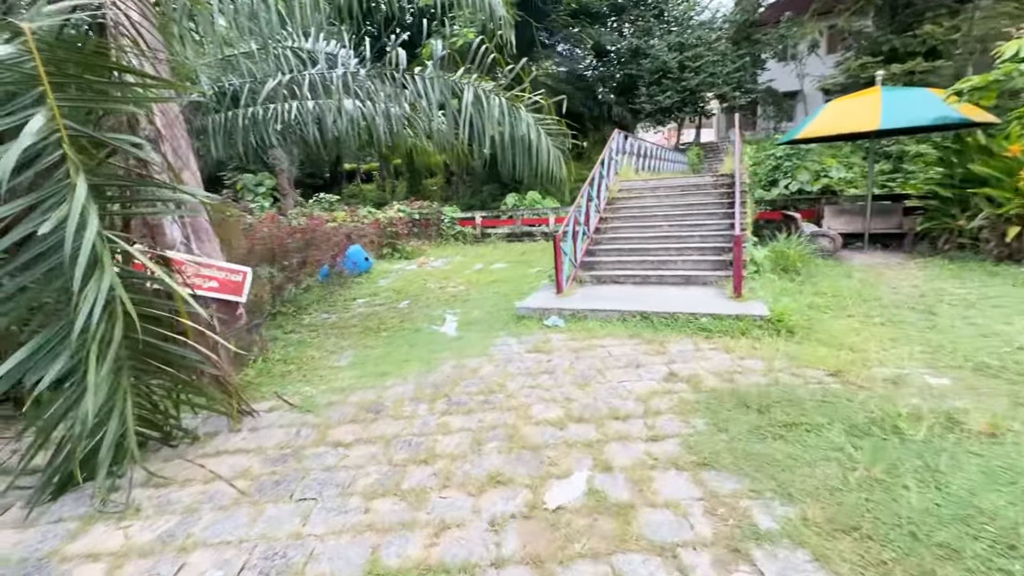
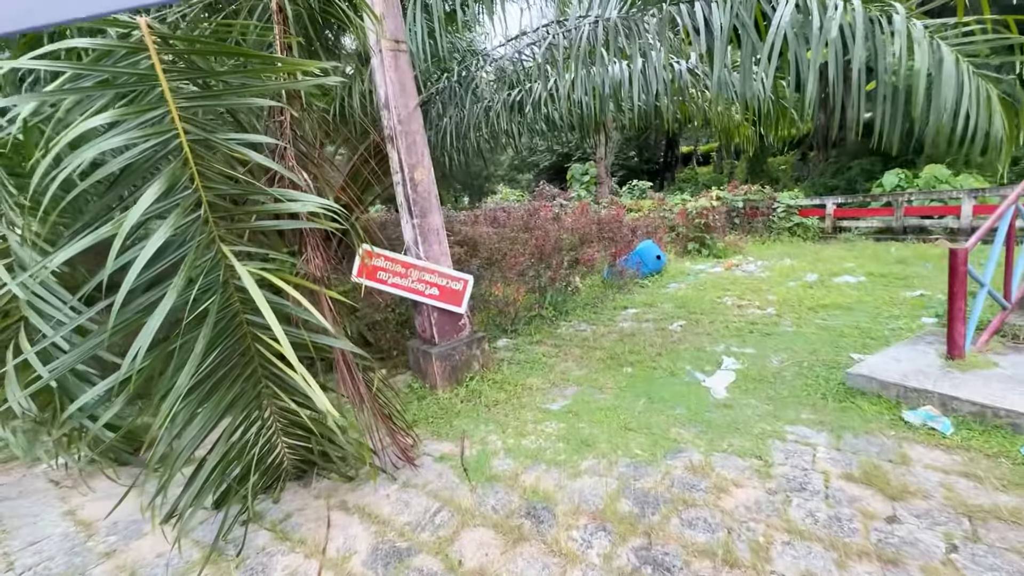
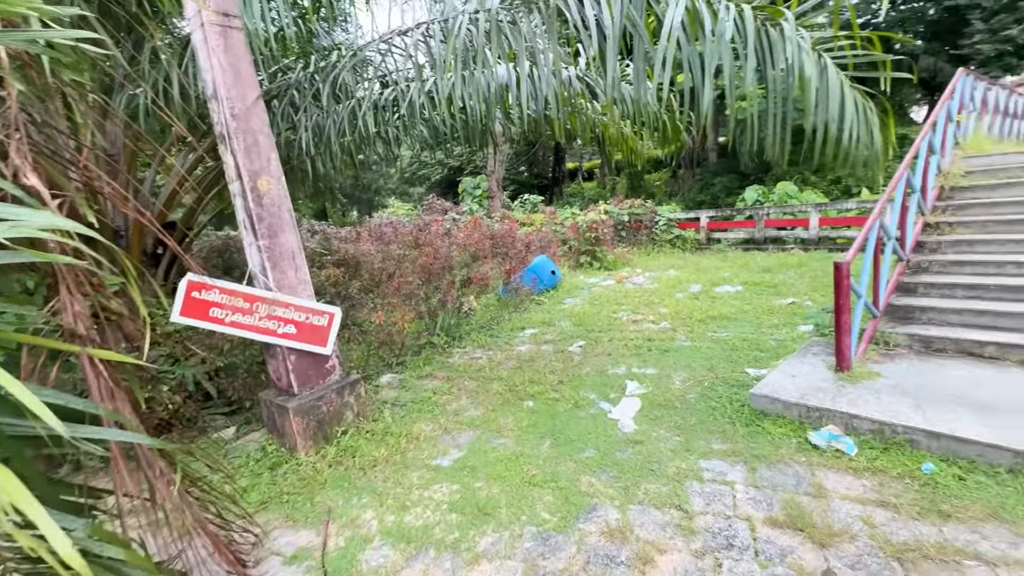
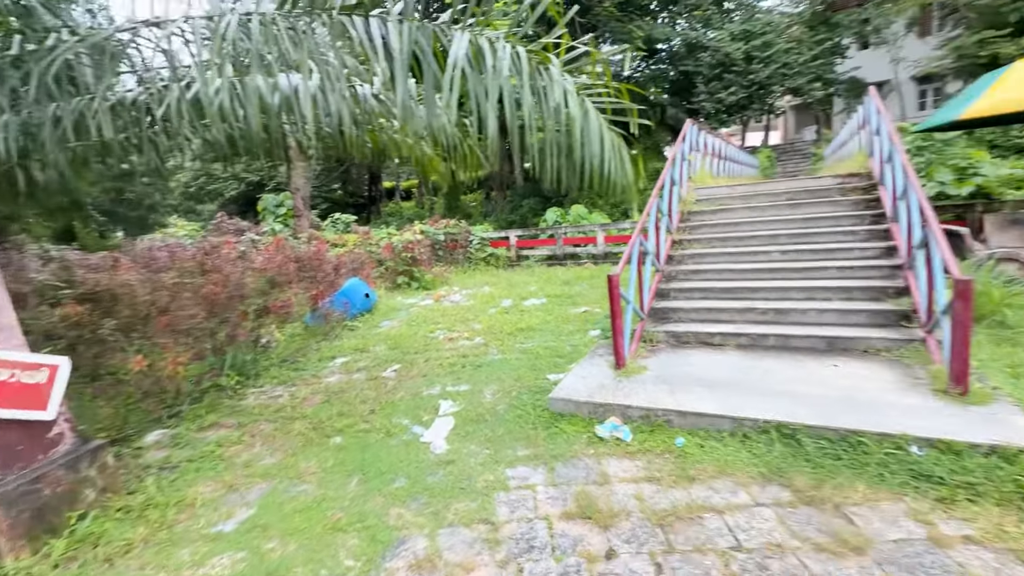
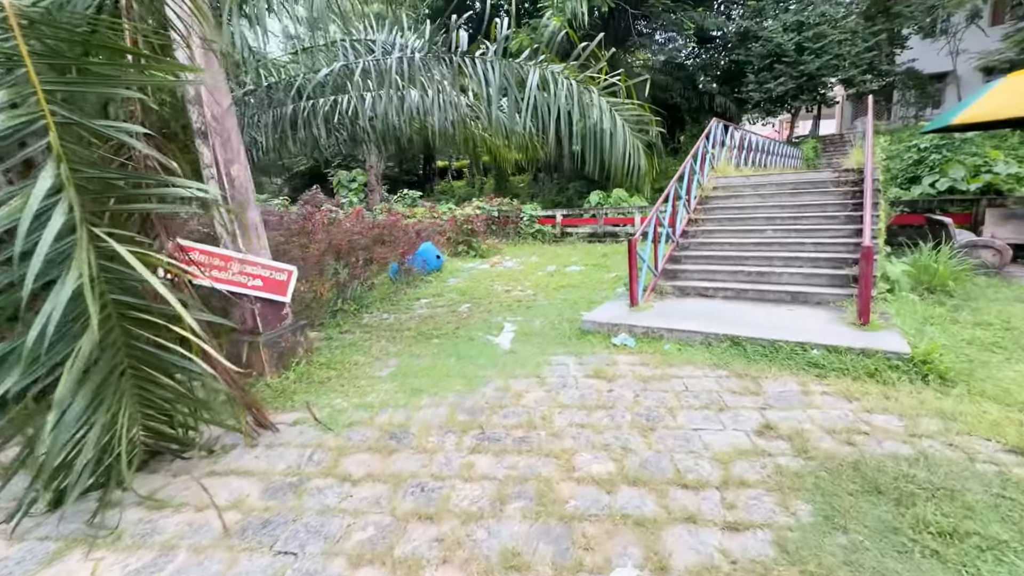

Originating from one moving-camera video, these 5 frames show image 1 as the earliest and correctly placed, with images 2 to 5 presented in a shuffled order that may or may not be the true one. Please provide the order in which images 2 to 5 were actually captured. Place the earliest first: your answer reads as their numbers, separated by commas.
5, 2, 3, 4
